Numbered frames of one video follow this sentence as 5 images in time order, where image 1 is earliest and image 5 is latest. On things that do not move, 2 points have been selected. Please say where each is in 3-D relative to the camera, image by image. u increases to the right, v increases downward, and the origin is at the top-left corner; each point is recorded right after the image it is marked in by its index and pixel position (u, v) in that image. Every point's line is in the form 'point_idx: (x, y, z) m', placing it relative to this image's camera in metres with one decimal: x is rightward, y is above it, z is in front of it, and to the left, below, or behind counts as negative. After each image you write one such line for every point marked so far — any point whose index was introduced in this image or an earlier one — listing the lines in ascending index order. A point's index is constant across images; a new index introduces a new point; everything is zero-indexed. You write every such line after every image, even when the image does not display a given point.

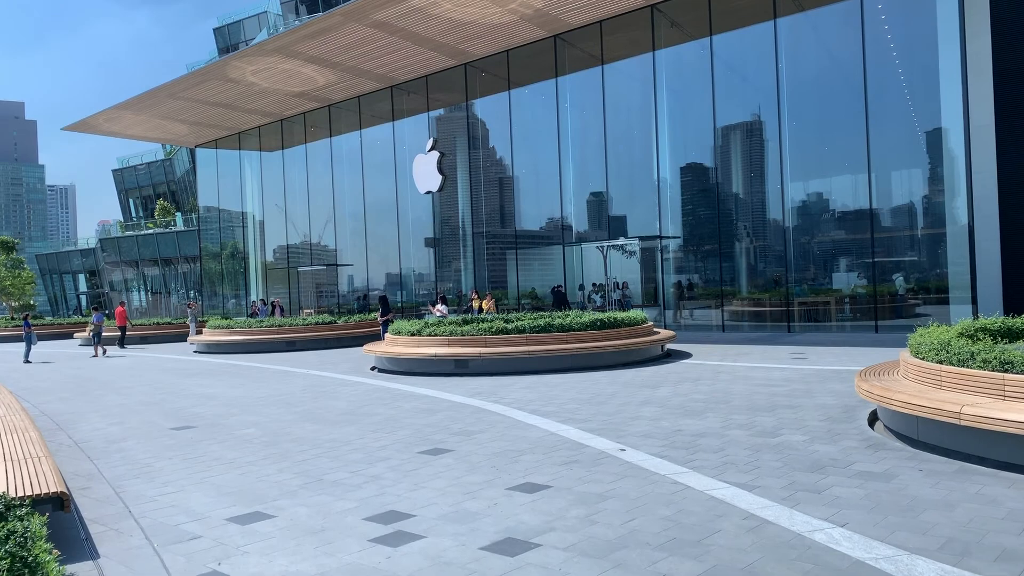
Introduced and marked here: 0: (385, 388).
0: (-2.0, -1.6, +11.3) m
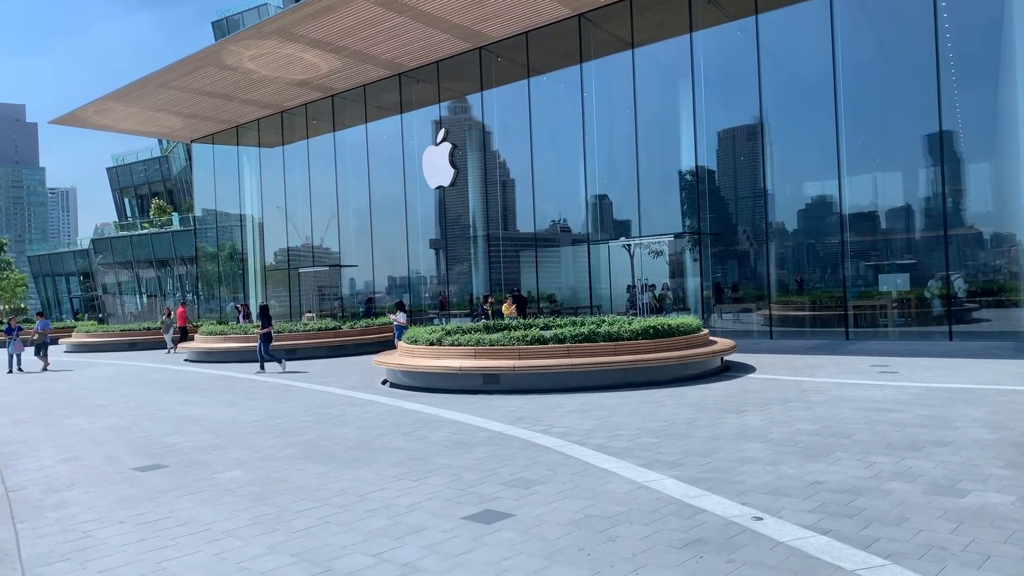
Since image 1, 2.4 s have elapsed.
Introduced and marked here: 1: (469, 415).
0: (-1.5, -1.6, +9.4) m
1: (-0.5, -1.6, +8.7) m
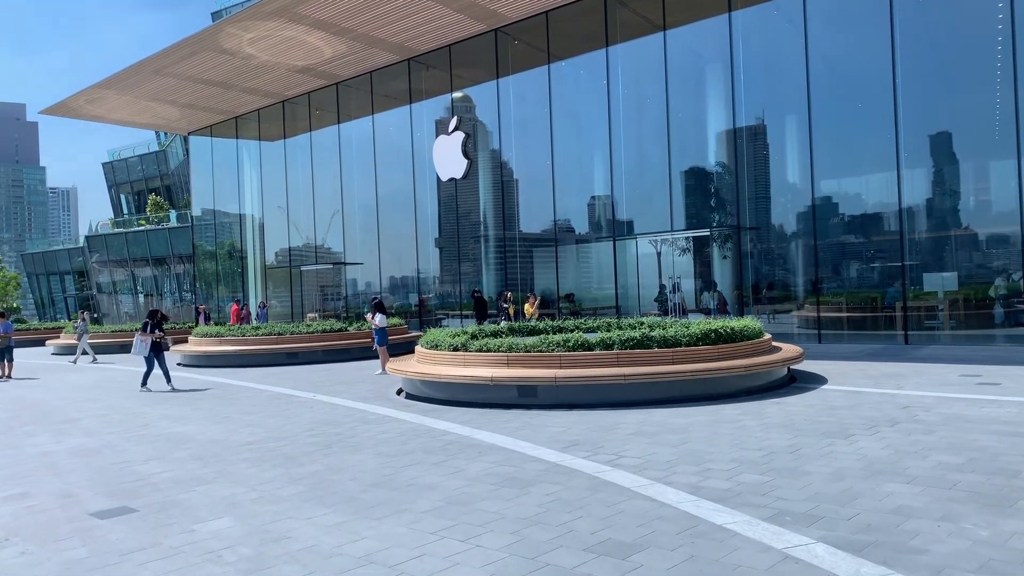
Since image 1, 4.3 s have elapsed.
0: (-0.9, -1.6, +7.9) m
1: (0.0, -1.5, +7.1) m
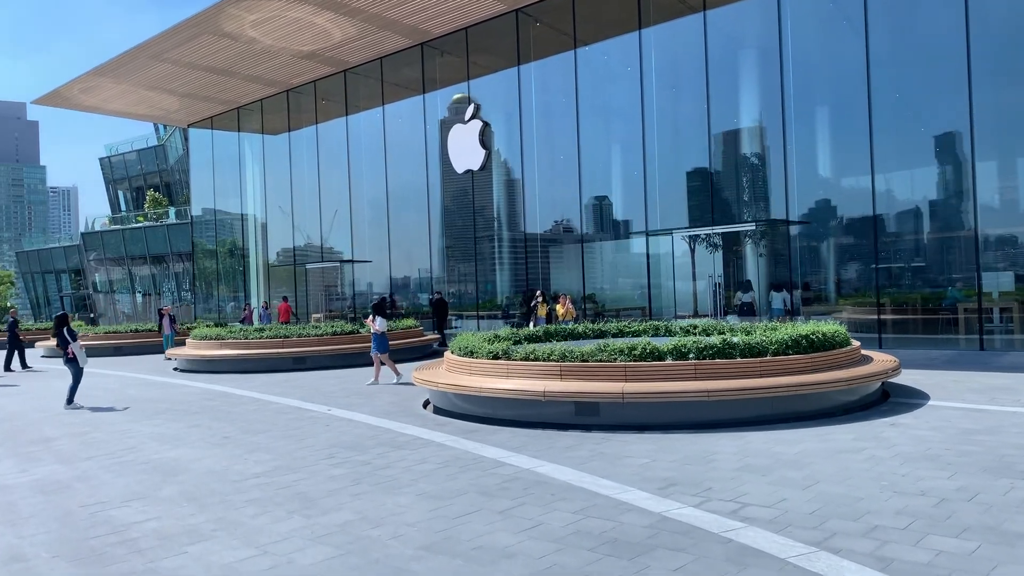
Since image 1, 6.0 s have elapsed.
0: (-0.3, -1.6, +6.4) m
1: (+0.6, -1.5, +5.7) m
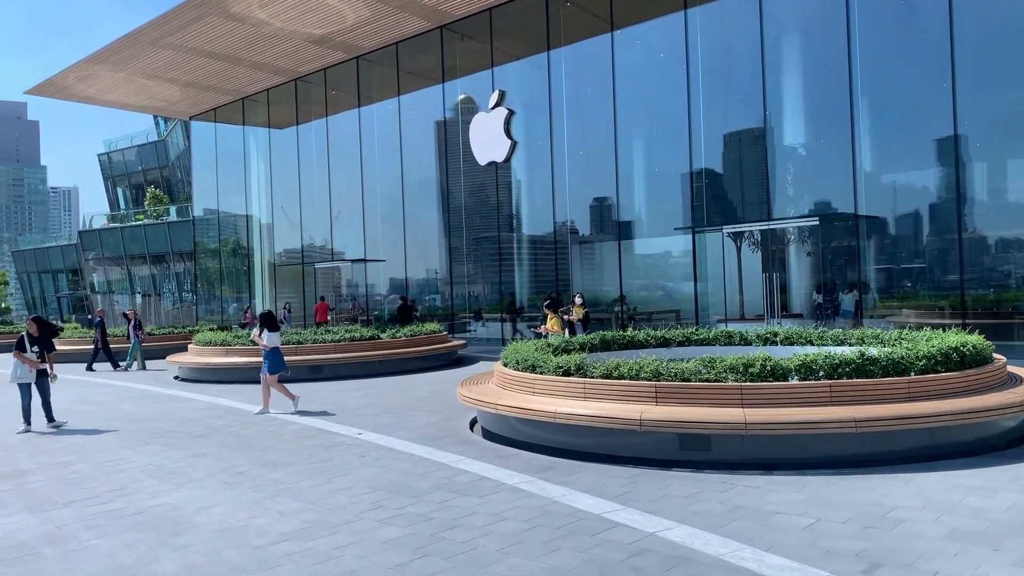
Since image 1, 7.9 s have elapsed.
0: (+0.4, -1.6, +4.9) m
1: (+1.4, -1.5, +4.1) m
